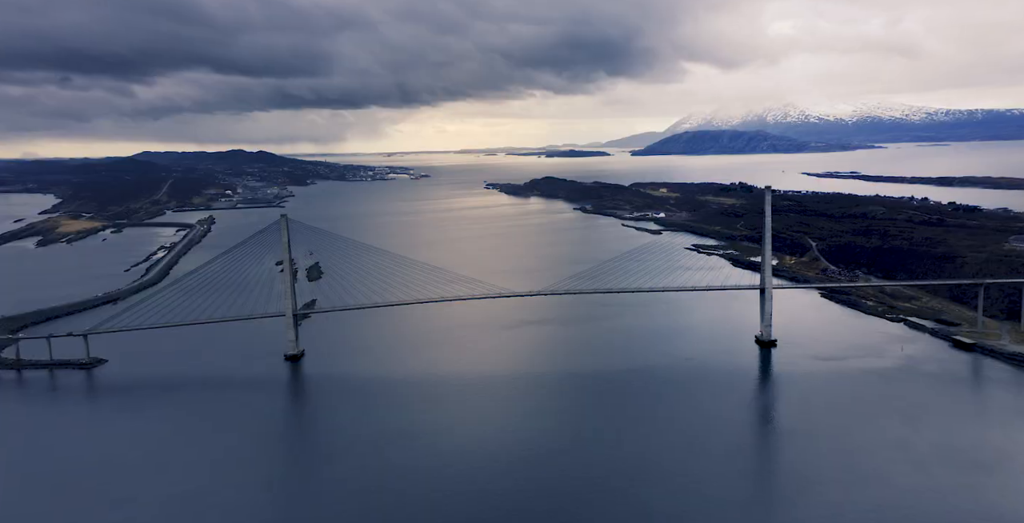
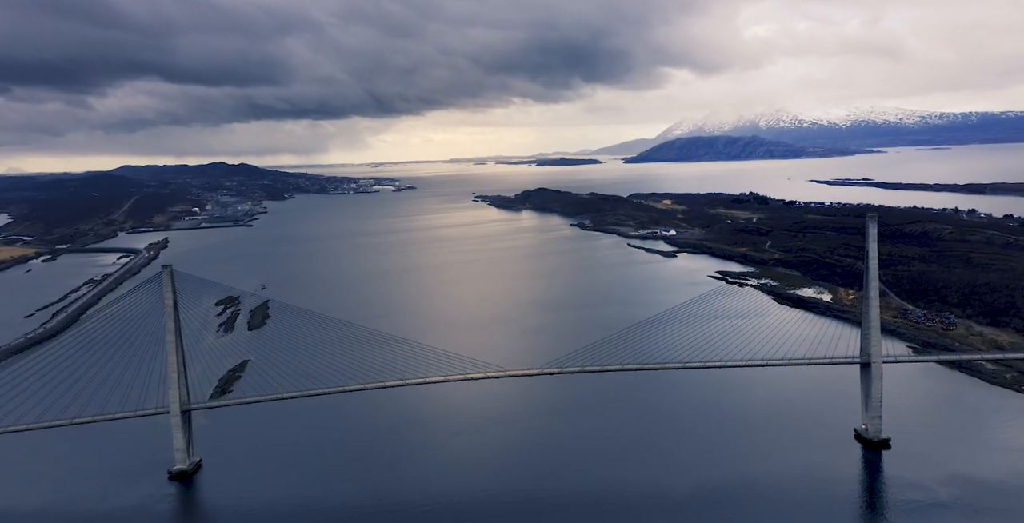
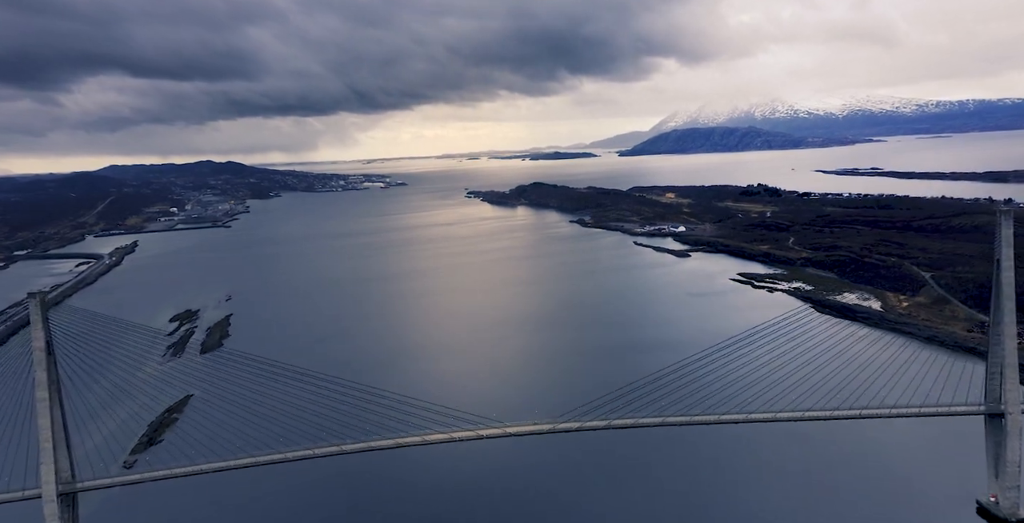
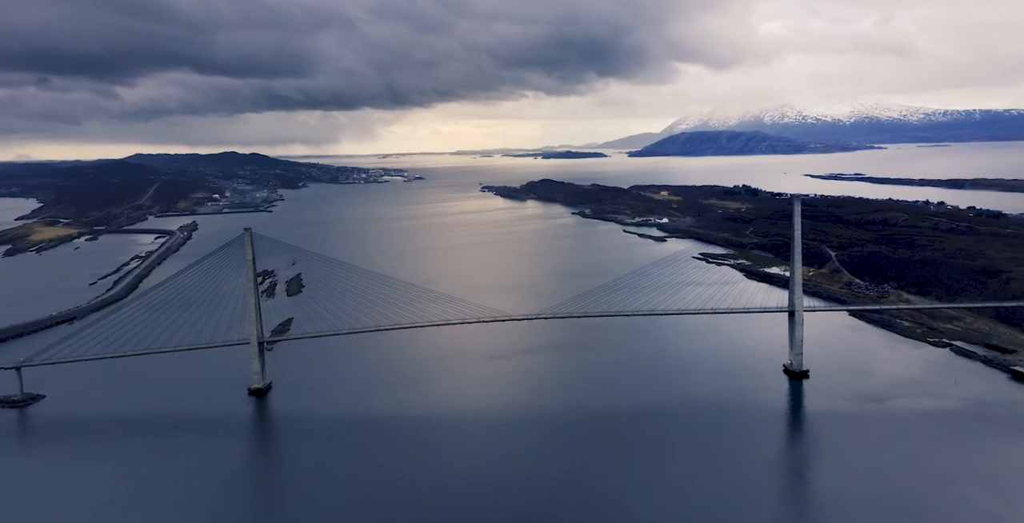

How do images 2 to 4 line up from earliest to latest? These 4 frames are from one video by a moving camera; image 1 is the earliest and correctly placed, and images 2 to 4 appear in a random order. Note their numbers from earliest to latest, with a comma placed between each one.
4, 2, 3
